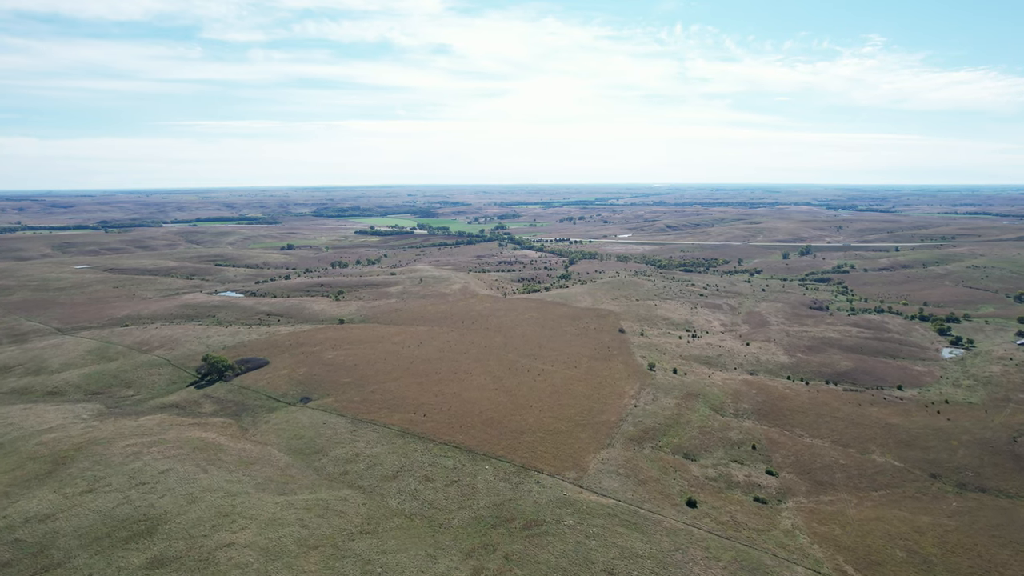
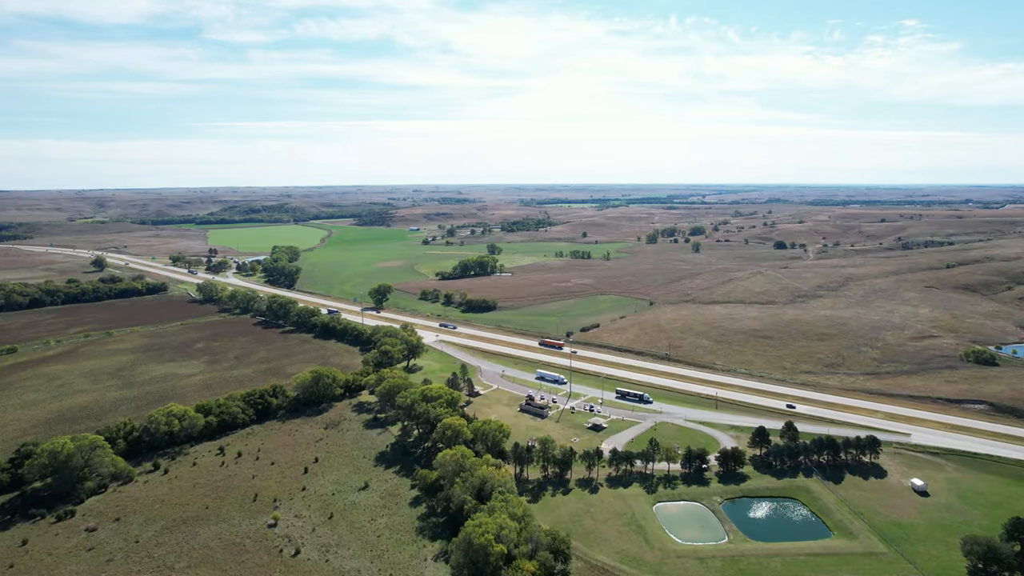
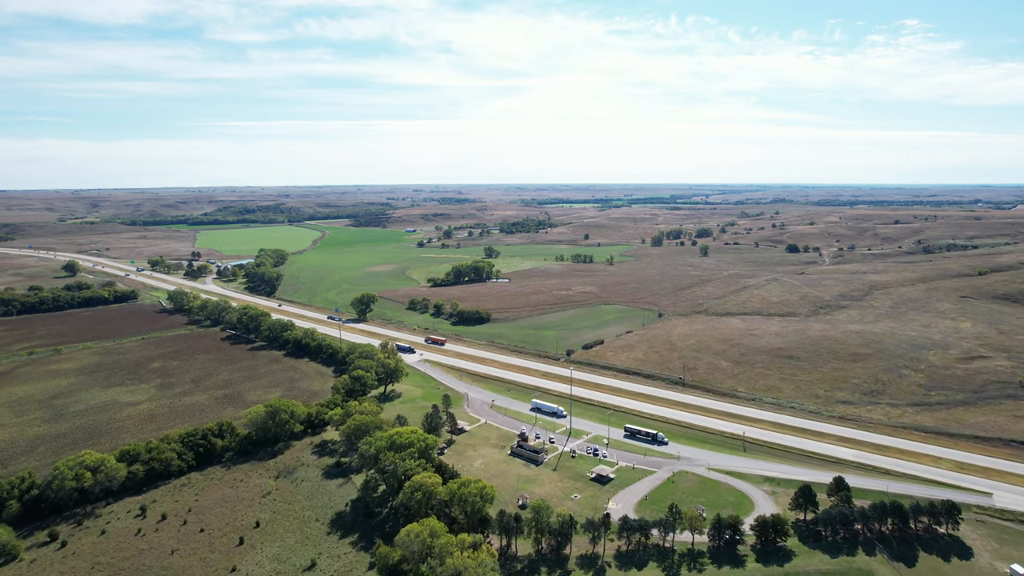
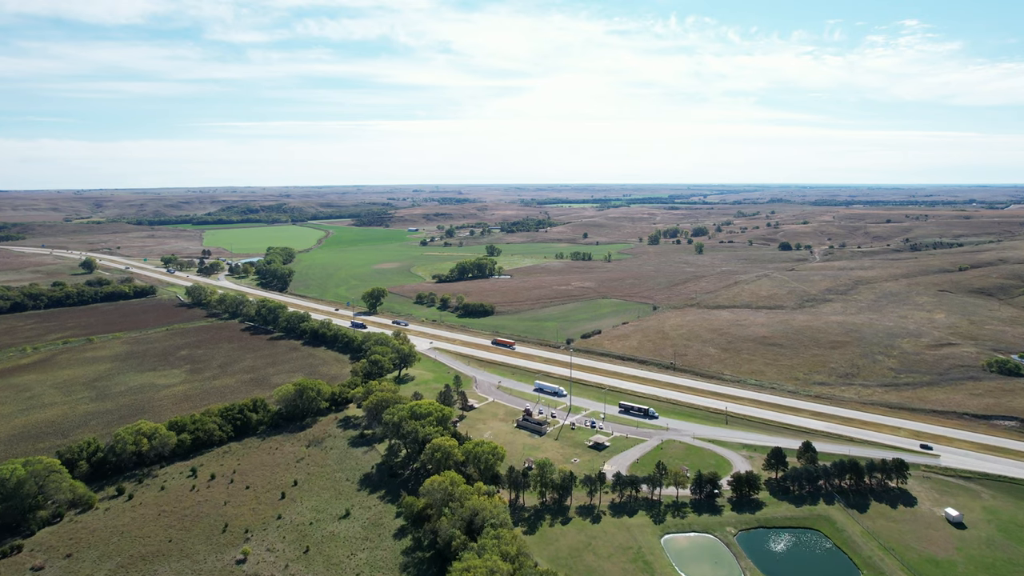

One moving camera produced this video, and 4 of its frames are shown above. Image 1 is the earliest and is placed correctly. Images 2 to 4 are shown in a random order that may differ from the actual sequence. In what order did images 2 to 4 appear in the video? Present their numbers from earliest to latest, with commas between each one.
2, 4, 3
